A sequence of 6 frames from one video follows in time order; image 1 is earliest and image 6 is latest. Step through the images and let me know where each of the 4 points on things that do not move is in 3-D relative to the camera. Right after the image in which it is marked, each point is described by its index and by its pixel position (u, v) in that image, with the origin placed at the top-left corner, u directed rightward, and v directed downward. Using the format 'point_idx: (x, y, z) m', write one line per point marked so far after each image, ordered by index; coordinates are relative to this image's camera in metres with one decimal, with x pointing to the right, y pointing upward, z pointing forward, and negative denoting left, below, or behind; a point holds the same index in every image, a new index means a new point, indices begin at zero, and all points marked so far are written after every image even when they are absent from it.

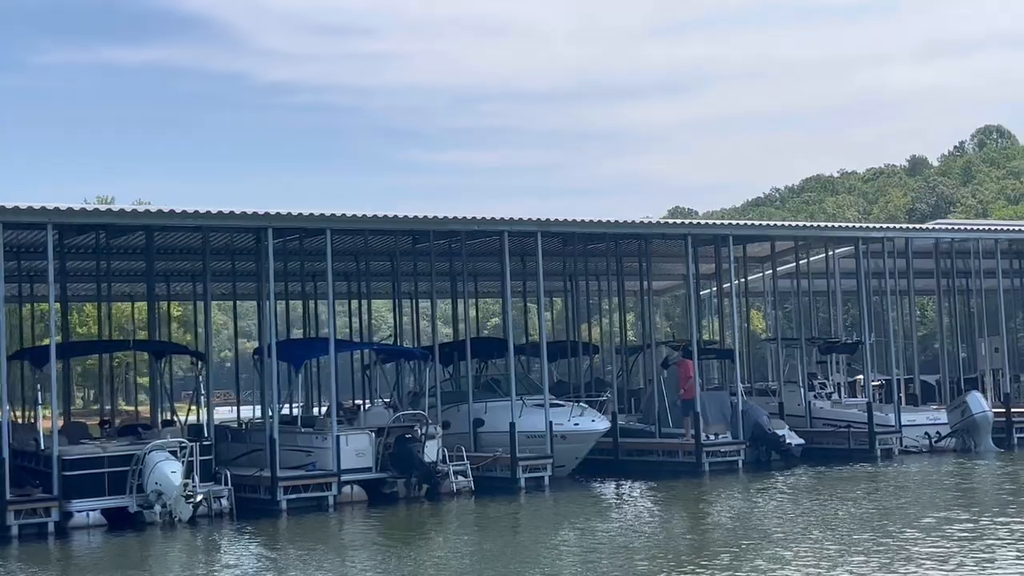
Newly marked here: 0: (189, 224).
0: (-4.5, +0.9, +19.5) m
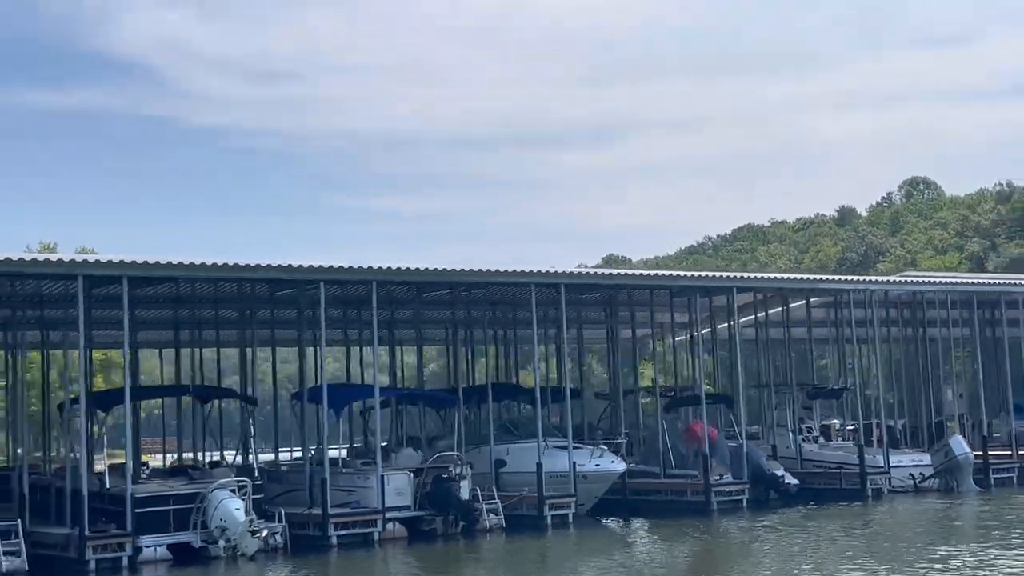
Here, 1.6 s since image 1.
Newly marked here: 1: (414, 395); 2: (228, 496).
0: (-4.3, +0.2, +20.5) m
1: (-1.3, -1.5, +19.3) m
2: (-3.1, -2.3, +15.6) m
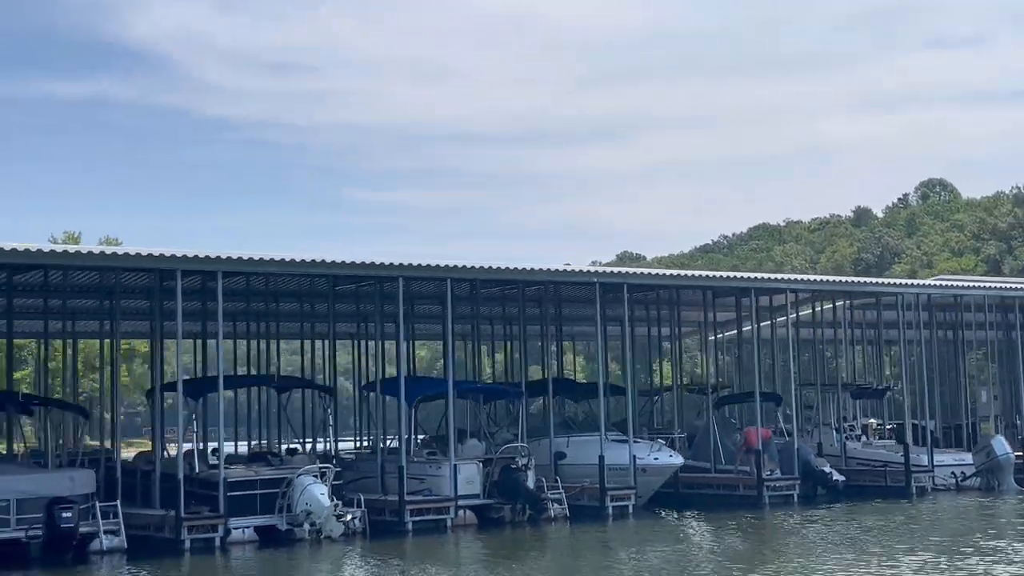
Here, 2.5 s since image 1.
0: (-3.4, +0.3, +21.3) m
1: (-0.5, -1.4, +20.0) m
2: (-2.3, -2.2, +16.4) m
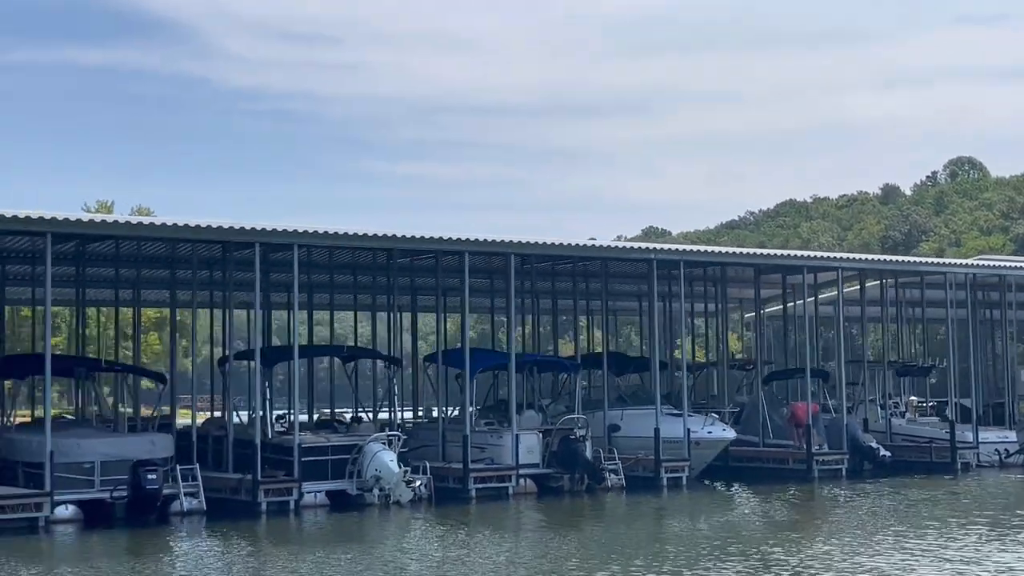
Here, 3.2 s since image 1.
0: (-2.5, +0.7, +21.8) m
1: (+0.4, -1.1, +20.5) m
2: (-1.5, -1.9, +17.0) m
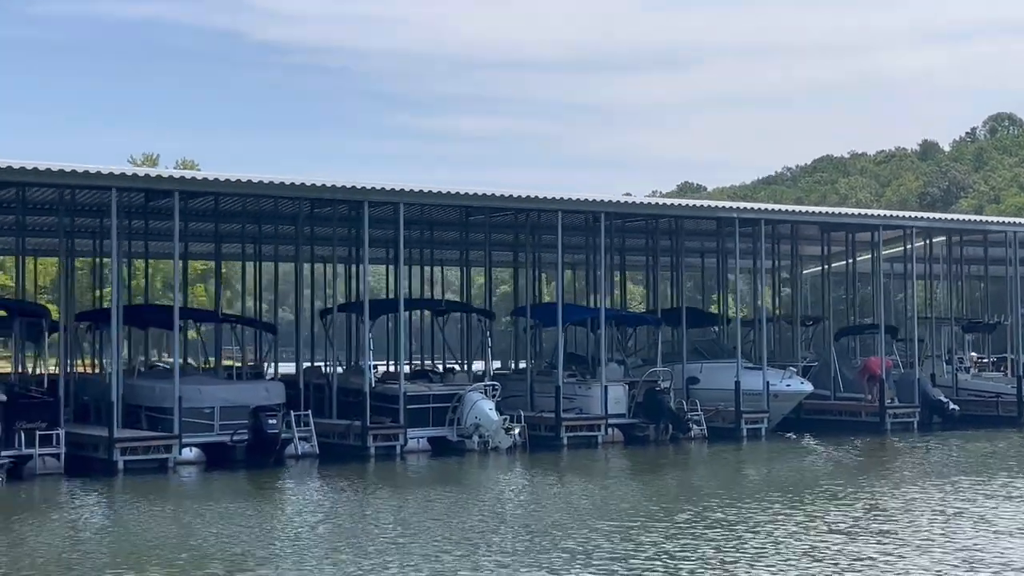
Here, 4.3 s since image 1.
0: (-1.2, +1.4, +22.6) m
1: (+1.6, -0.4, +21.3) m
2: (-0.4, -1.4, +17.8) m
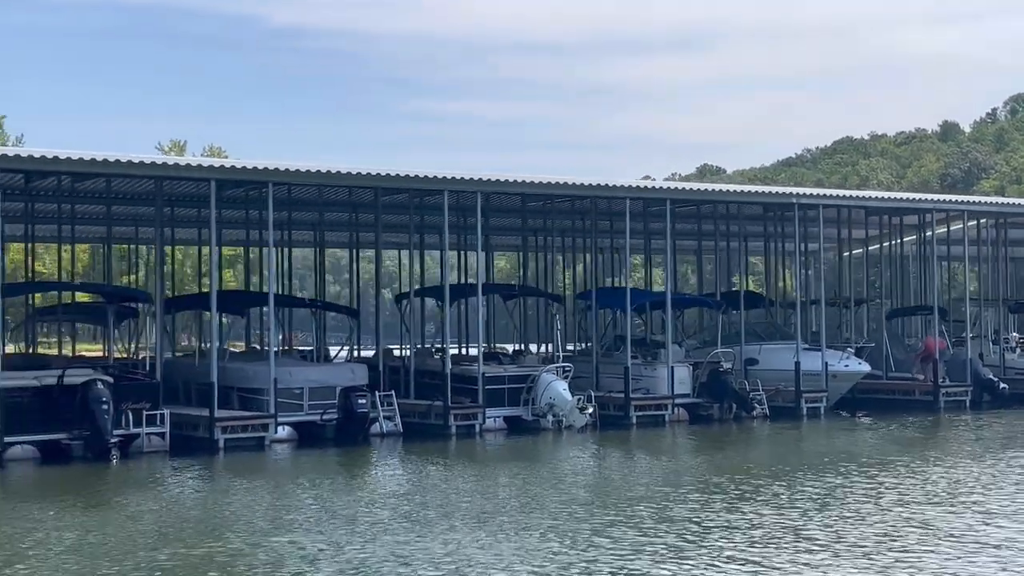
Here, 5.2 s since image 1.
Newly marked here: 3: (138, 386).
0: (-0.2, +1.6, +23.3) m
1: (+2.6, -0.2, +22.0) m
2: (+0.6, -1.2, +18.5) m
3: (-4.3, -1.1, +16.3) m
